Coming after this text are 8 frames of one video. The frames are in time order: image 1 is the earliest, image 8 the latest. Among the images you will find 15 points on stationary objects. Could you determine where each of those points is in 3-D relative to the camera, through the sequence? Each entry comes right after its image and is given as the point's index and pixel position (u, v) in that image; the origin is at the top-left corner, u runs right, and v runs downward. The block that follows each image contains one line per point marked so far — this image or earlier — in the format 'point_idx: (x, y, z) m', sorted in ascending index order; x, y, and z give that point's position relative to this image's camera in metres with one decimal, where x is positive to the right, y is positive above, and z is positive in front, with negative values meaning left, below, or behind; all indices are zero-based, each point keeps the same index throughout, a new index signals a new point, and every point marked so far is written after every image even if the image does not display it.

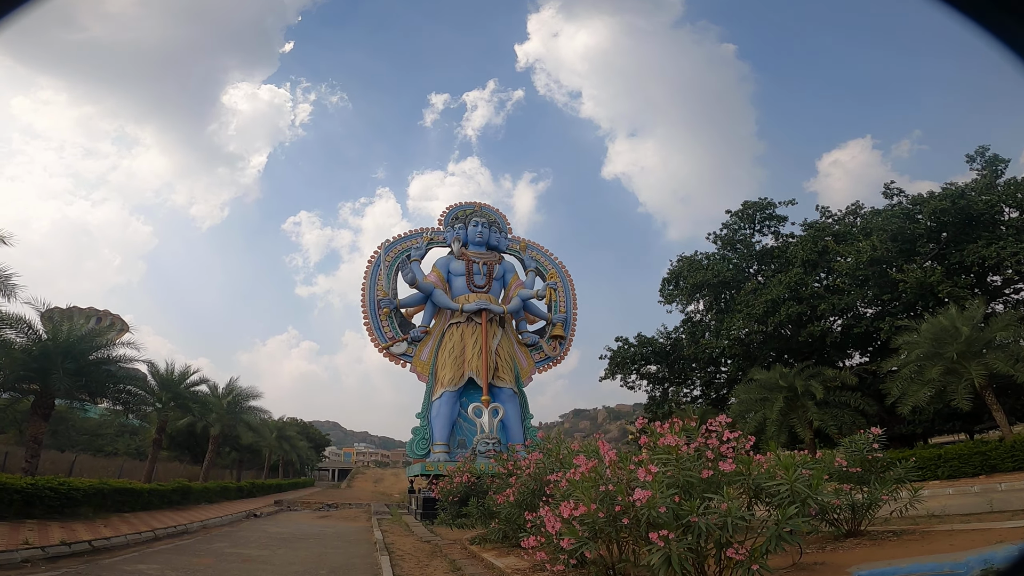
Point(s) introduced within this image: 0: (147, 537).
0: (-5.9, -4.2, +9.5) m
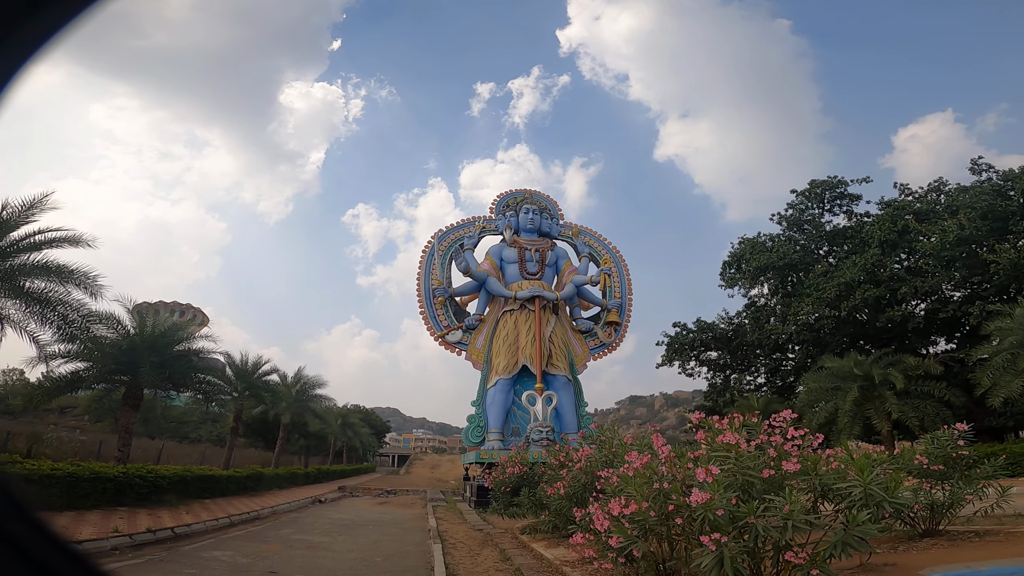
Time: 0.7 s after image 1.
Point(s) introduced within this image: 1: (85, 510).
0: (-5.0, -4.1, +10.0) m
1: (-7.0, -3.7, +9.5) m
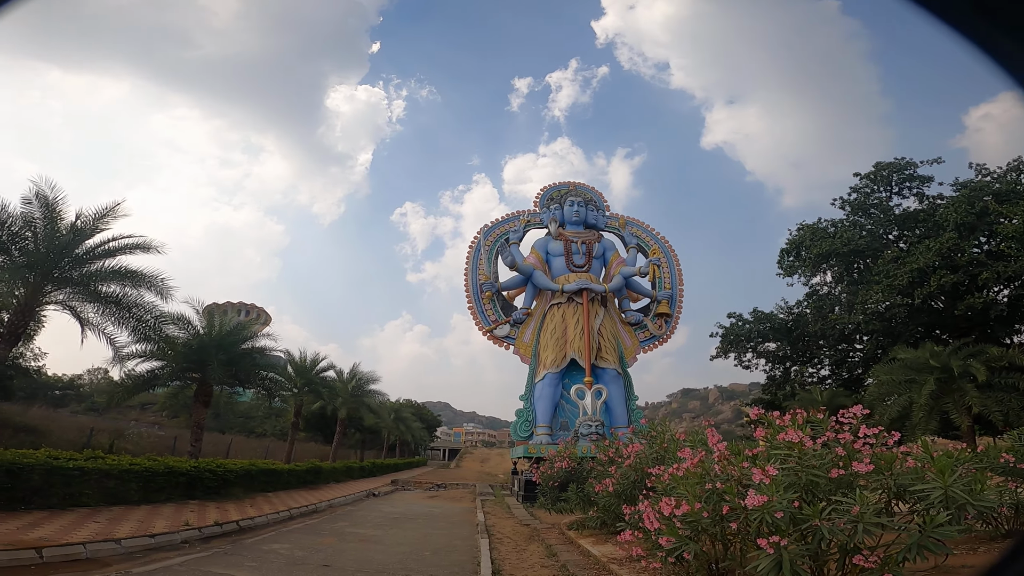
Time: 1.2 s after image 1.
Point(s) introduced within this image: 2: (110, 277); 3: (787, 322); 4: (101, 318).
0: (-4.1, -4.0, +10.3) m
1: (-6.2, -3.7, +10.0) m
2: (-7.0, +0.1, +10.0) m
3: (+9.3, -1.1, +19.4) m
4: (-7.2, -0.5, +10.2) m
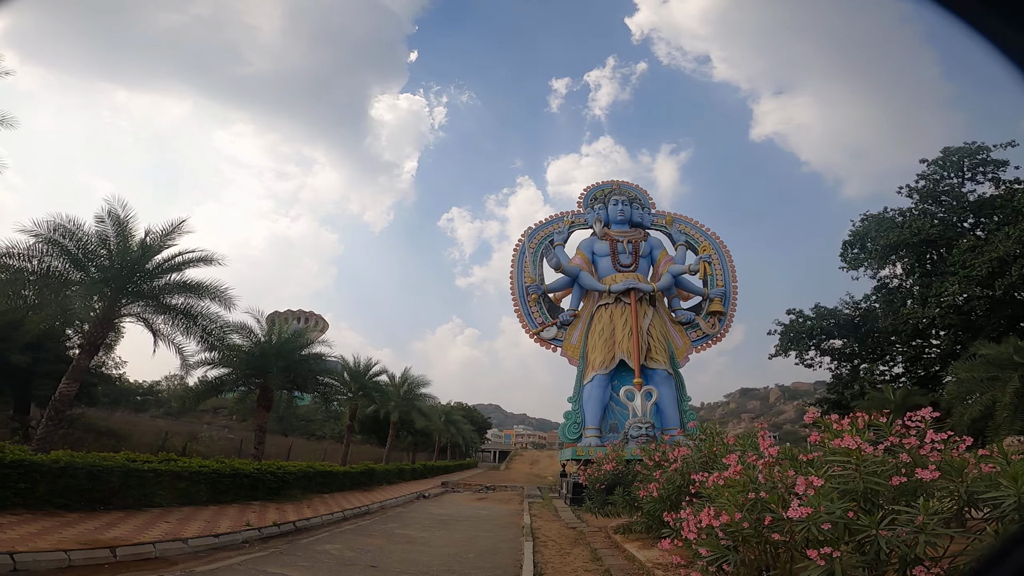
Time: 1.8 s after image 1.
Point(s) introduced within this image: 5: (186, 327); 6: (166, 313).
0: (-3.2, -4.1, +10.5) m
1: (-5.3, -3.9, +10.4) m
2: (-6.2, -0.1, +10.6) m
3: (+10.9, -0.9, +18.5) m
4: (-6.4, -0.7, +10.7) m
5: (-6.2, -0.8, +10.8) m
6: (-6.3, -0.5, +10.5) m
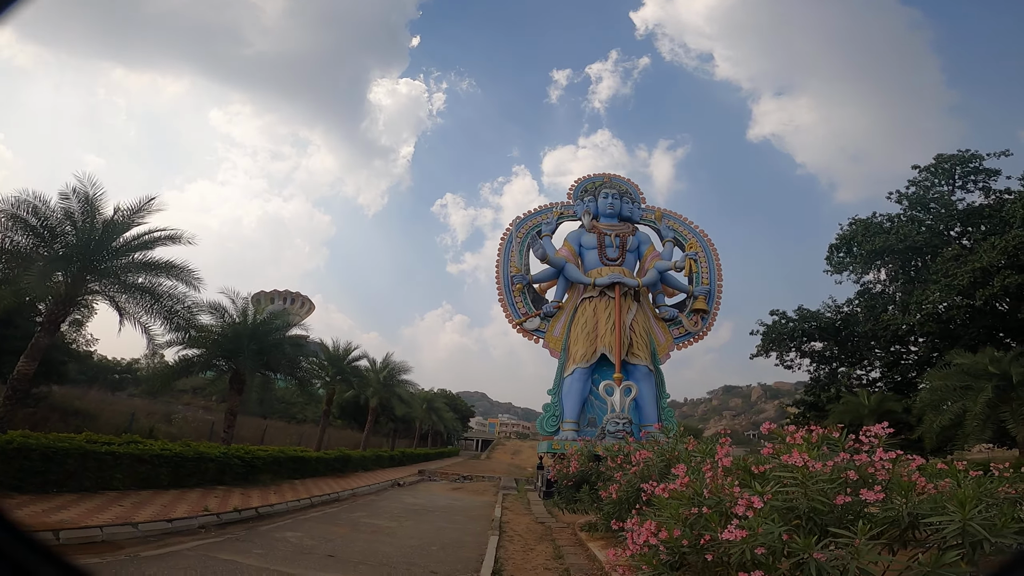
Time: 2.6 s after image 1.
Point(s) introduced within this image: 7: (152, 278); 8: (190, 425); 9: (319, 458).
0: (-3.8, -3.8, +10.3) m
1: (-5.8, -3.5, +10.2) m
2: (-6.6, +0.4, +10.3) m
3: (+10.3, -1.1, +18.5) m
4: (-6.8, -0.3, +10.4) m
5: (-6.6, -0.3, +10.5) m
6: (-6.7, 0.0, +10.2) m
7: (-6.6, +0.2, +10.5) m
8: (-10.8, -4.5, +19.3) m
9: (-5.3, -4.6, +15.7) m
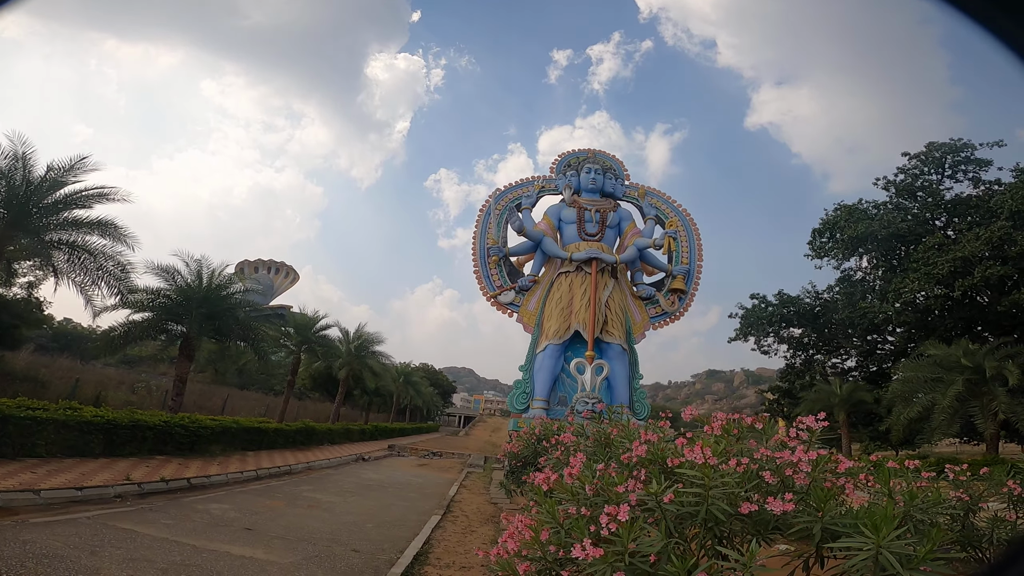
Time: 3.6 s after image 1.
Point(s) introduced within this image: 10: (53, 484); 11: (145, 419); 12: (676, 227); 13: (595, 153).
0: (-4.5, -3.1, +9.8) m
1: (-6.5, -2.7, +9.6) m
2: (-7.2, +1.1, +9.5) m
3: (+9.5, -0.6, +18.2) m
4: (-7.4, +0.5, +9.8) m
5: (-7.2, +0.4, +9.8) m
6: (-7.3, +0.8, +9.5) m
7: (-7.2, +1.0, +9.8) m
8: (-11.7, -3.2, +18.7) m
9: (-6.2, -3.7, +15.2) m
10: (-5.2, -2.2, +6.5) m
11: (-6.6, -2.2, +10.2) m
12: (+4.9, +1.8, +17.3) m
13: (+2.6, +4.4, +18.4) m
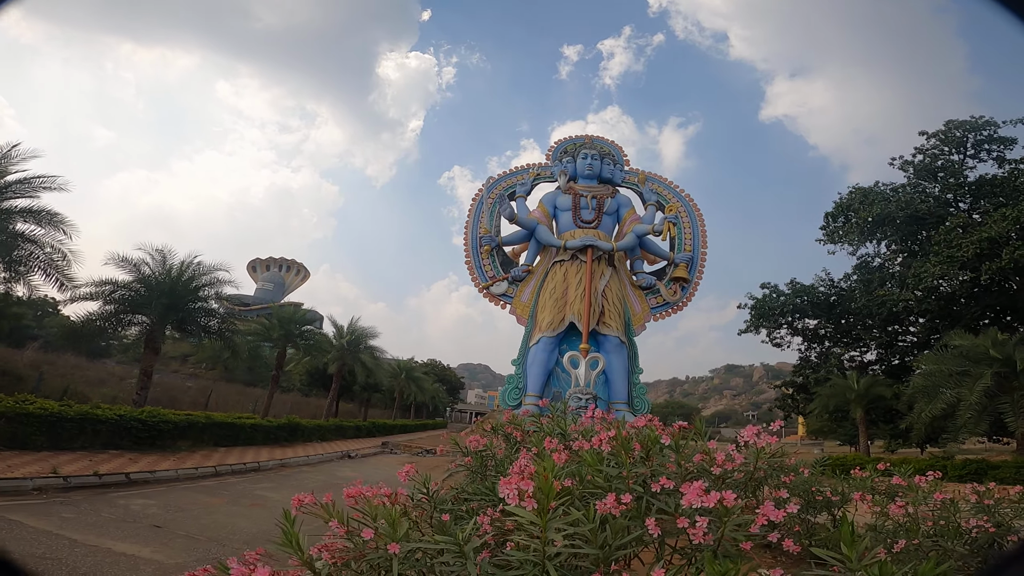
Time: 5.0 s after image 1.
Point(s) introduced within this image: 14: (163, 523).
0: (-4.9, -2.9, +9.1) m
1: (-6.9, -2.6, +8.9) m
2: (-7.6, +1.3, +8.8) m
3: (+9.3, -0.2, +17.1) m
4: (-7.8, +0.7, +9.1) m
5: (-7.6, +0.6, +9.1) m
6: (-7.7, +0.9, +8.8) m
7: (-7.5, +1.2, +9.0) m
8: (-11.8, -3.0, +18.1) m
9: (-6.4, -3.4, +14.5) m
10: (-5.6, -2.0, +5.8) m
11: (-6.9, -2.0, +9.5) m
12: (+4.7, +2.1, +16.3) m
13: (+2.4, +4.7, +17.4) m
14: (-3.1, -2.3, +5.1) m
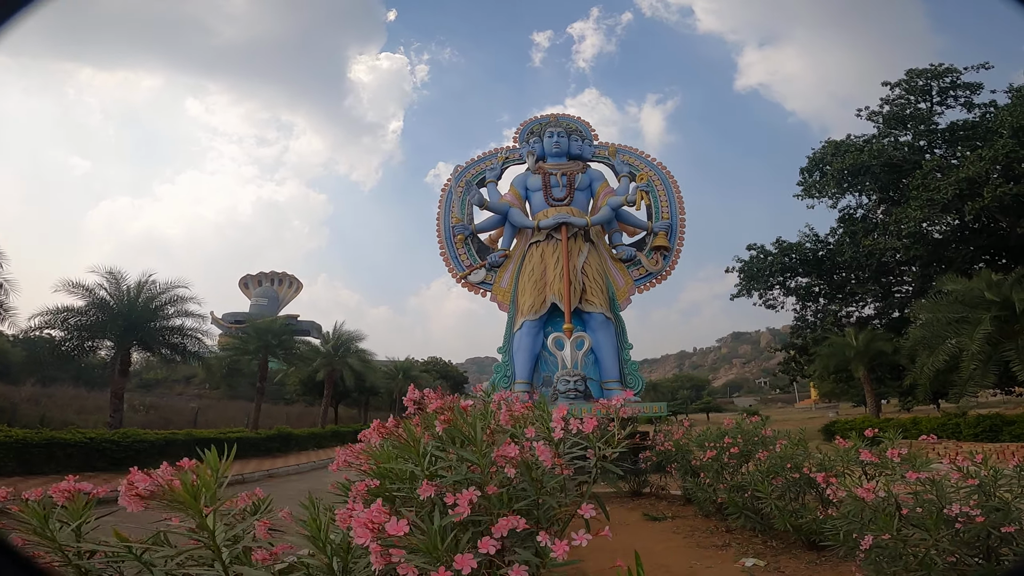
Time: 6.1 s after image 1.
0: (-5.1, -3.2, +8.6) m
1: (-7.1, -3.0, +8.4) m
2: (-8.2, +0.8, +8.3) m
3: (+8.7, +1.1, +16.7) m
4: (-8.4, +0.1, +8.5) m
5: (-8.1, +0.1, +8.6) m
6: (-8.3, +0.4, +8.3) m
7: (-8.2, +0.6, +8.5) m
8: (-12.1, -3.8, +17.6) m
9: (-6.6, -3.7, +14.0) m
10: (-5.9, -2.4, +5.3) m
11: (-7.2, -2.5, +9.0) m
12: (+3.8, +2.9, +15.8) m
13: (+1.3, +5.3, +16.8) m
14: (-3.3, -2.4, +4.7) m
